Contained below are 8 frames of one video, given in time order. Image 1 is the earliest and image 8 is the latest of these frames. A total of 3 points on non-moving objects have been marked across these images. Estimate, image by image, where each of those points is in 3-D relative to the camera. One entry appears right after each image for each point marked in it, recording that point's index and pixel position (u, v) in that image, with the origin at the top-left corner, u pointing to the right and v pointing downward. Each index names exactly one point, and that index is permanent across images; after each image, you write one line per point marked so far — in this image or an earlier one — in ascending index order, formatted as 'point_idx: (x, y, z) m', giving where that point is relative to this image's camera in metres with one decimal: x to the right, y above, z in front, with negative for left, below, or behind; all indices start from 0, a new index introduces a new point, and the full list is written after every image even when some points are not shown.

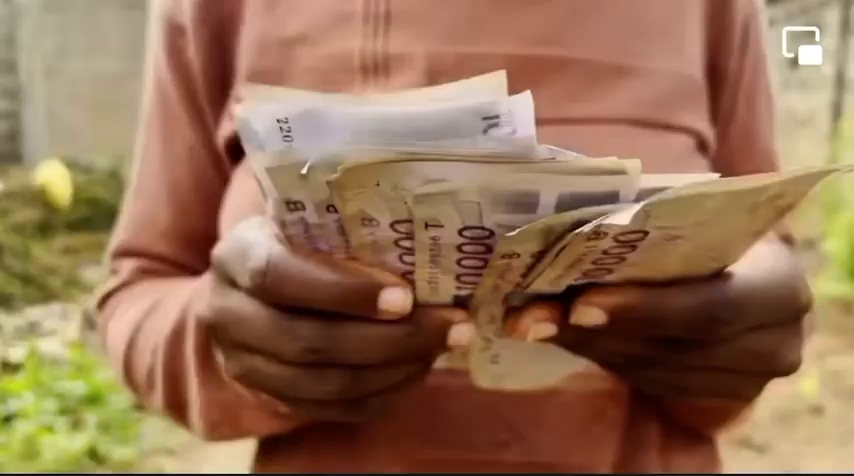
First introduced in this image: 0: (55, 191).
0: (-2.6, +0.4, +5.3) m
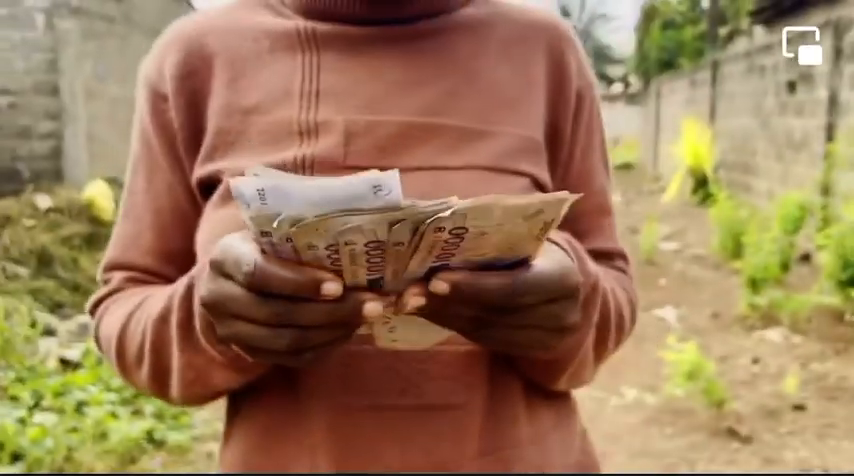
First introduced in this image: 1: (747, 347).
0: (-2.5, +0.3, +5.7) m
1: (+1.8, -0.6, +4.0) m
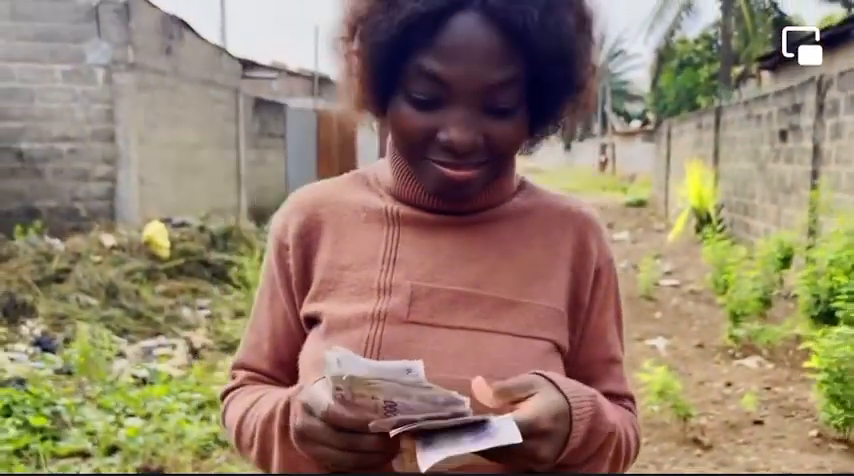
0: (-2.4, 0.0, +6.4) m
1: (+1.9, -0.8, +4.6) m
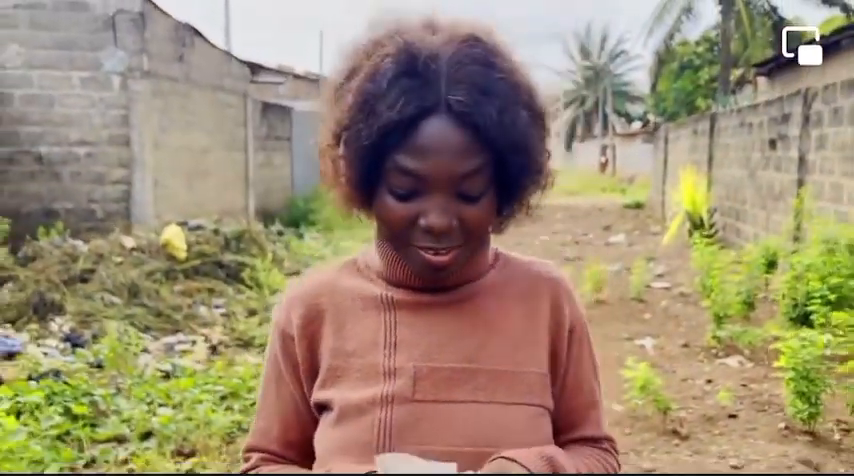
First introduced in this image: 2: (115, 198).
0: (-2.3, -0.1, +6.8) m
1: (+1.9, -0.9, +4.9) m
2: (-3.8, +0.5, +8.9) m
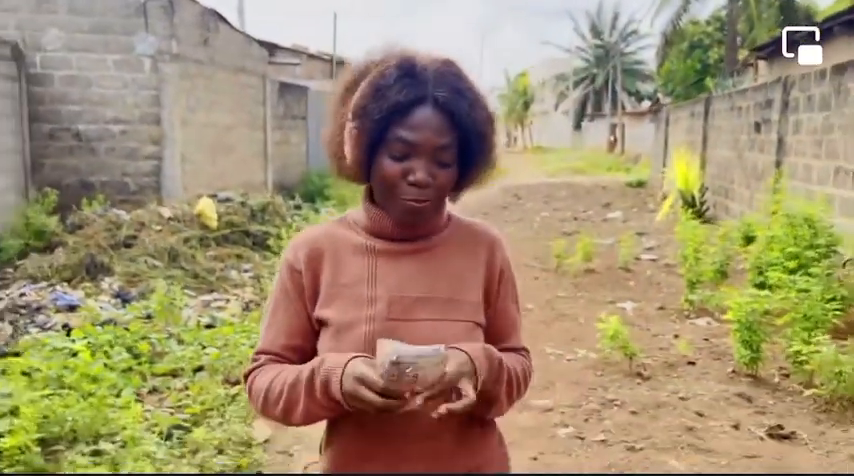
0: (-2.3, +0.2, +7.5) m
1: (+1.9, -0.7, +5.6) m
2: (-3.7, +0.9, +9.6) m
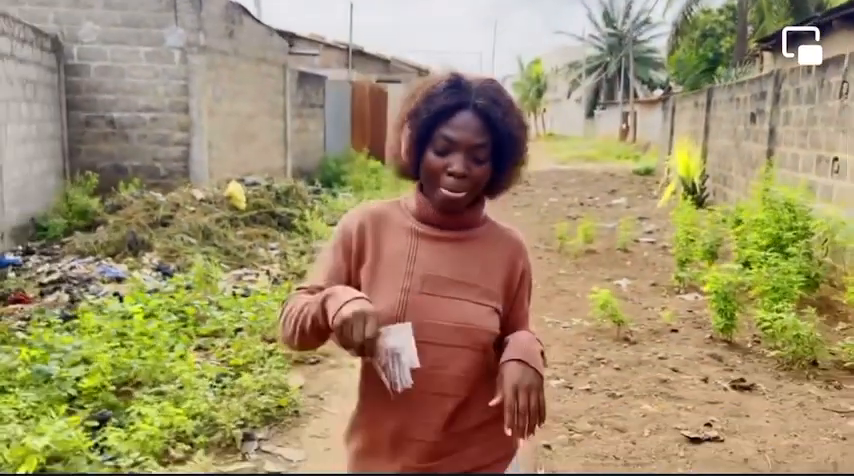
0: (-2.1, +0.5, +8.1) m
1: (+2.0, -0.5, +6.2) m
2: (-3.5, +1.1, +10.3) m
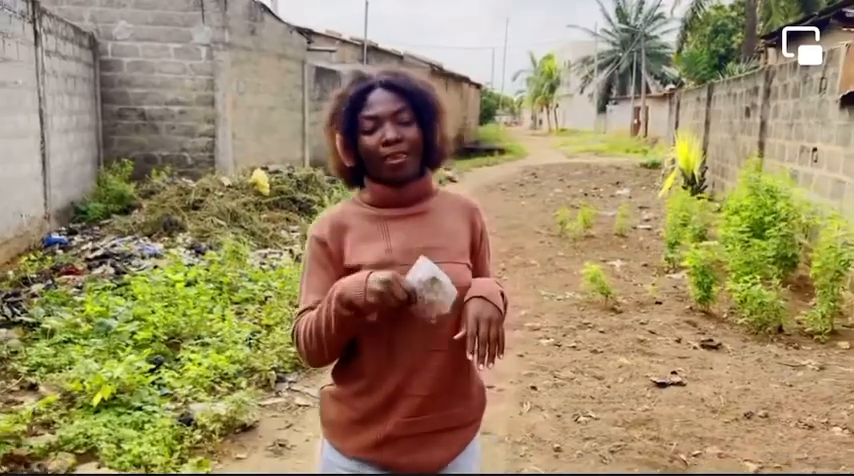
0: (-2.0, +0.7, +8.7) m
1: (+2.1, -0.4, +6.8) m
2: (-3.4, +1.4, +10.9) m
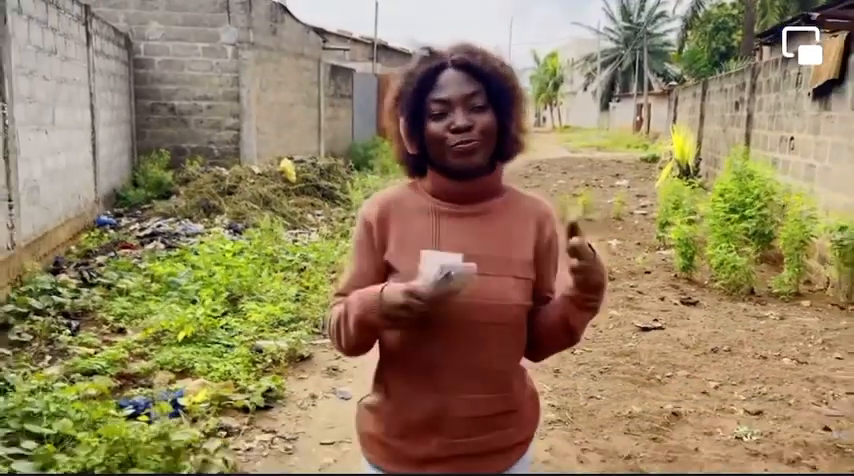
0: (-1.8, +0.9, +9.5) m
1: (+2.2, -0.2, +7.5) m
2: (-3.2, +1.6, +11.7) m
